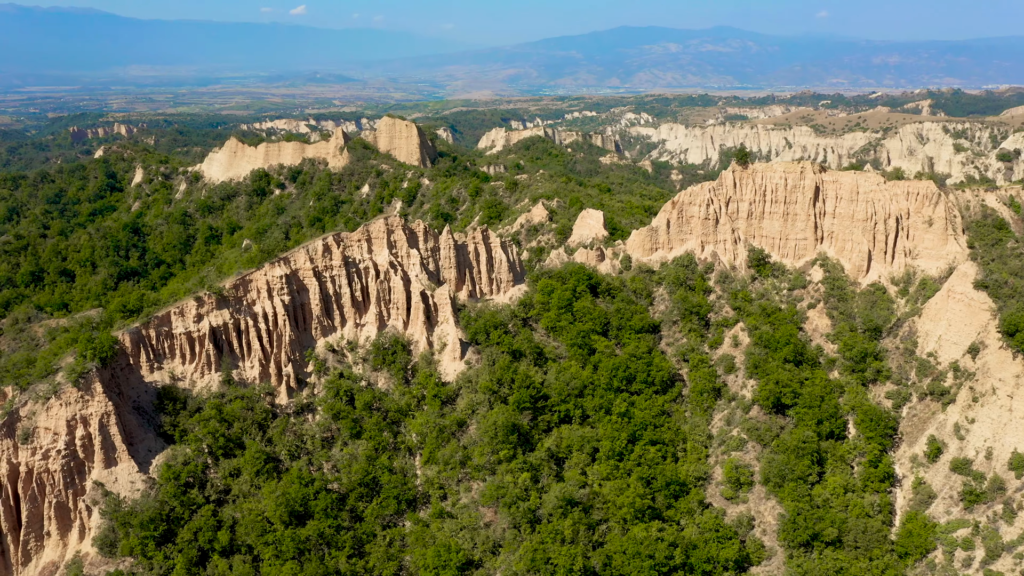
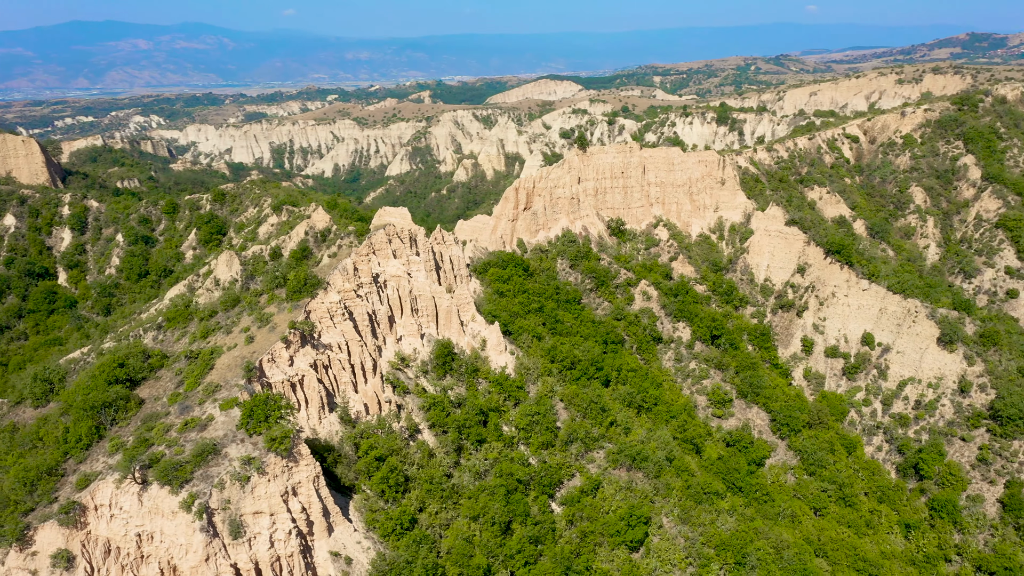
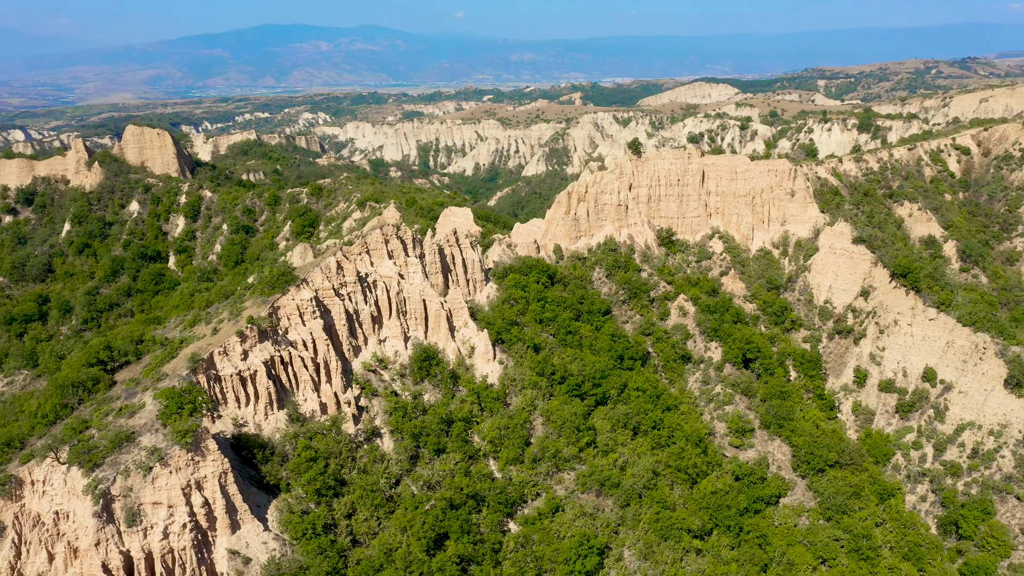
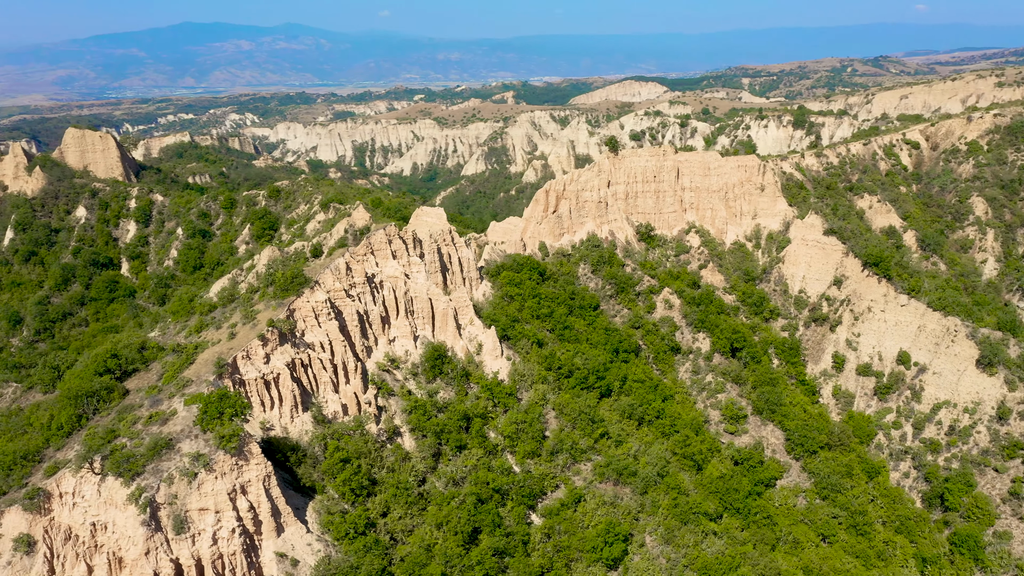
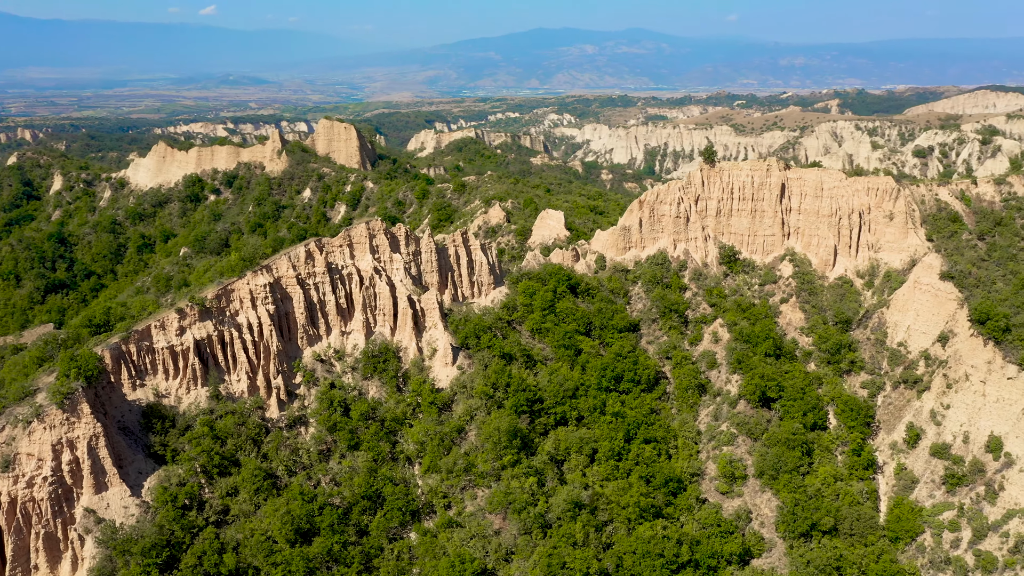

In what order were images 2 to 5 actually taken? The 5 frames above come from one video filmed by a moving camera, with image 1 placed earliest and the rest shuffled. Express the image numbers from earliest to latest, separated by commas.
5, 3, 4, 2
